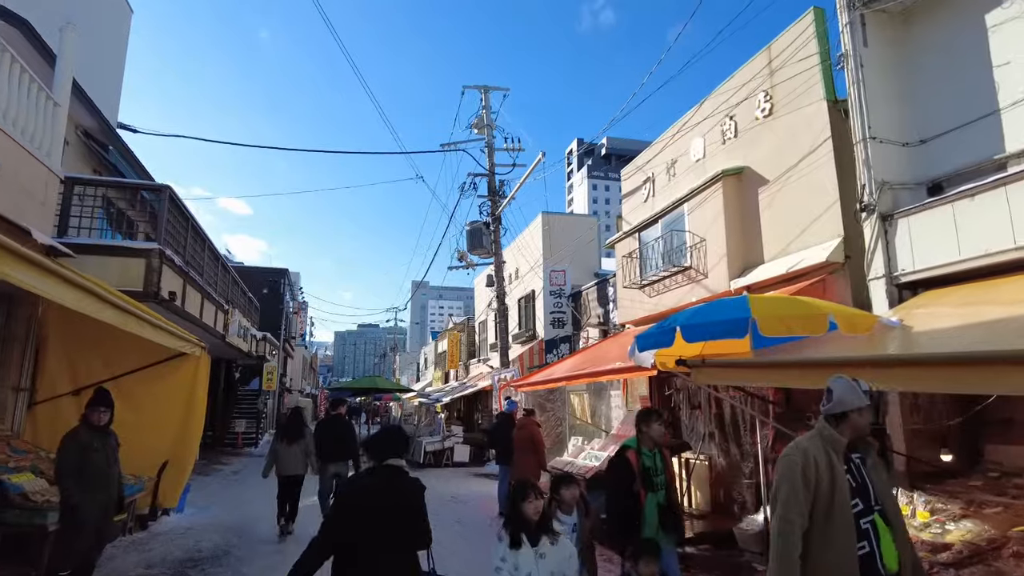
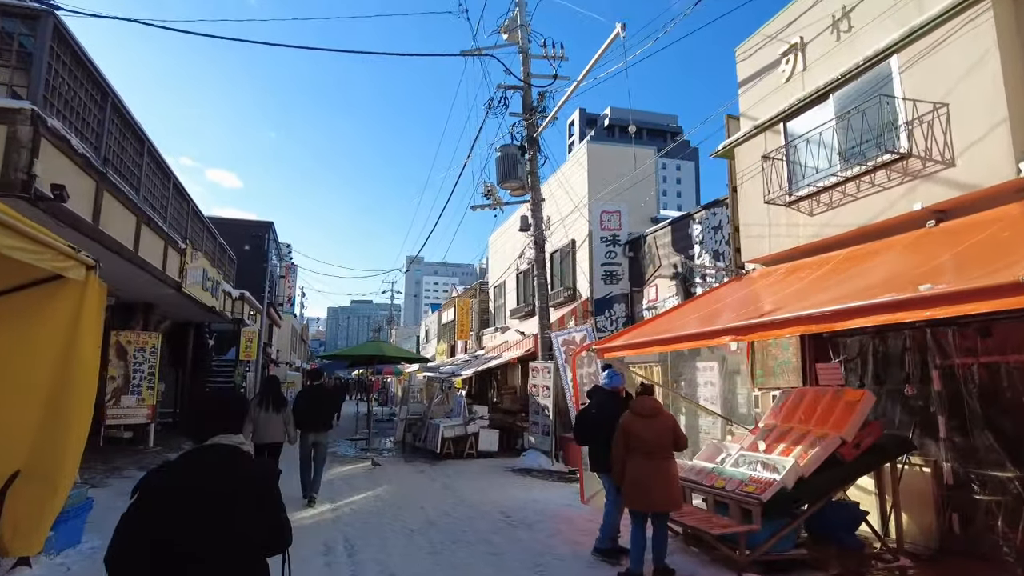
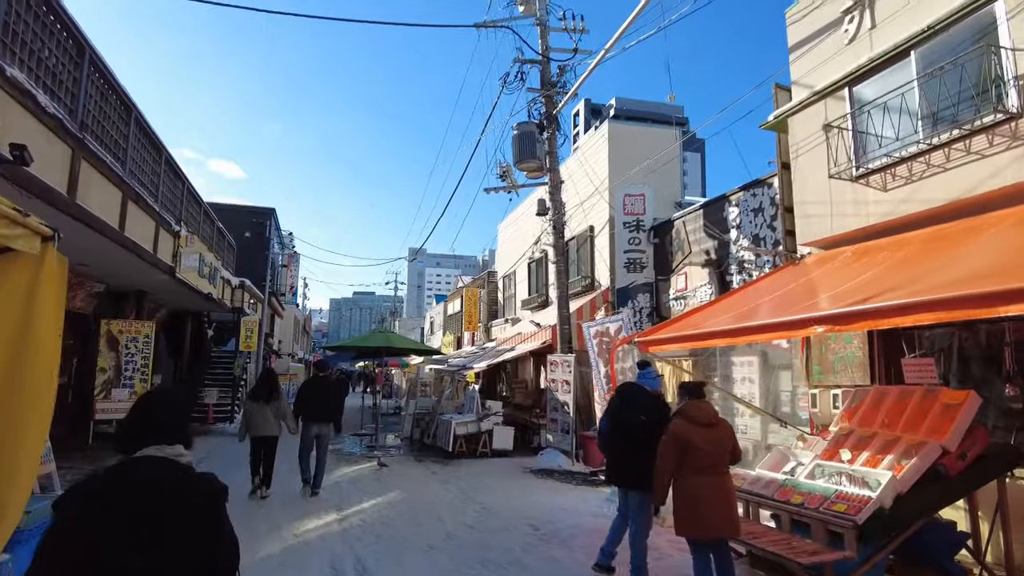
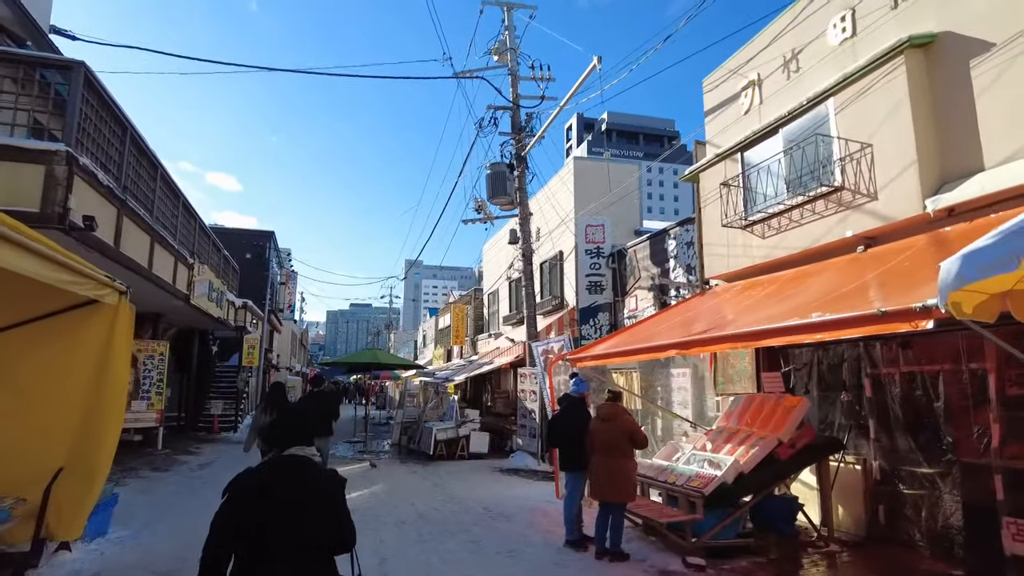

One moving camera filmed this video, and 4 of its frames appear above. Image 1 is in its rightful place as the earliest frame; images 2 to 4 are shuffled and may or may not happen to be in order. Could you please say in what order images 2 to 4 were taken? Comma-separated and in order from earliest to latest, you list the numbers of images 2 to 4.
4, 2, 3
